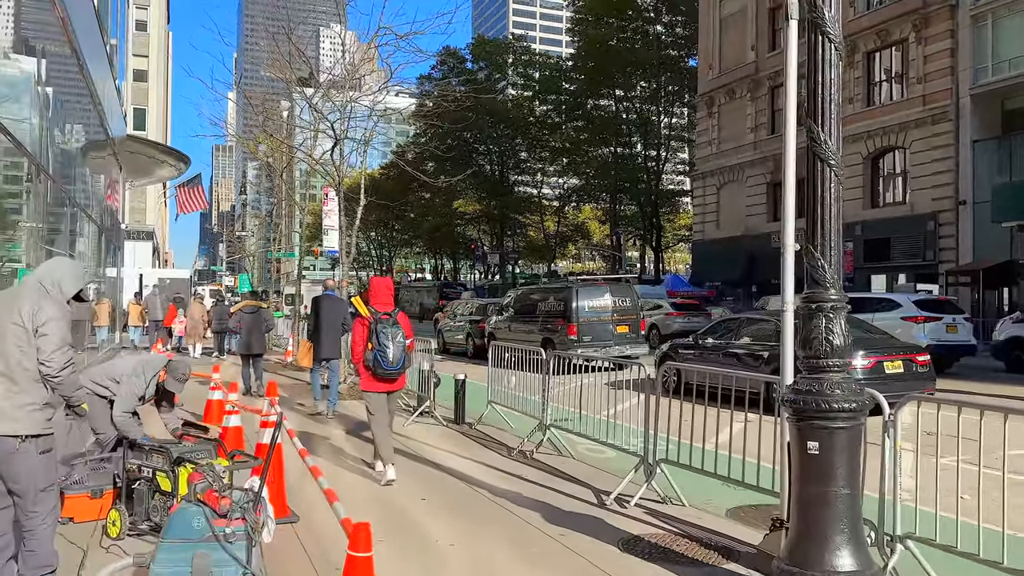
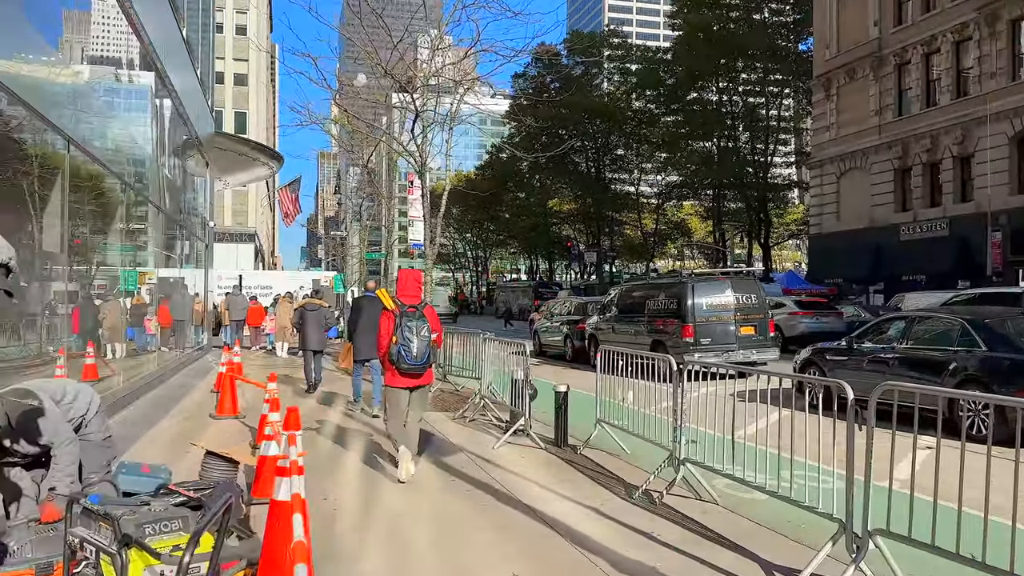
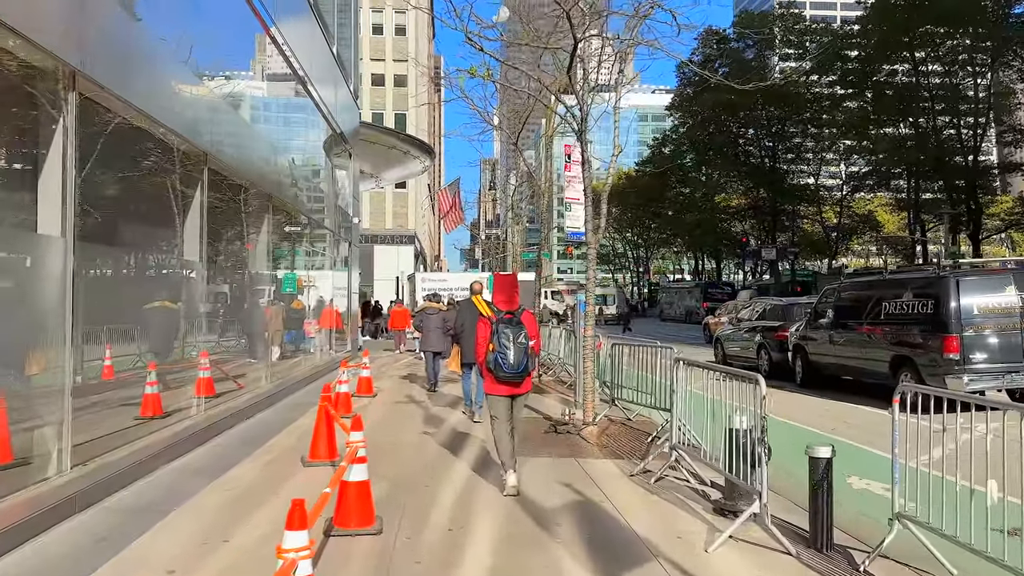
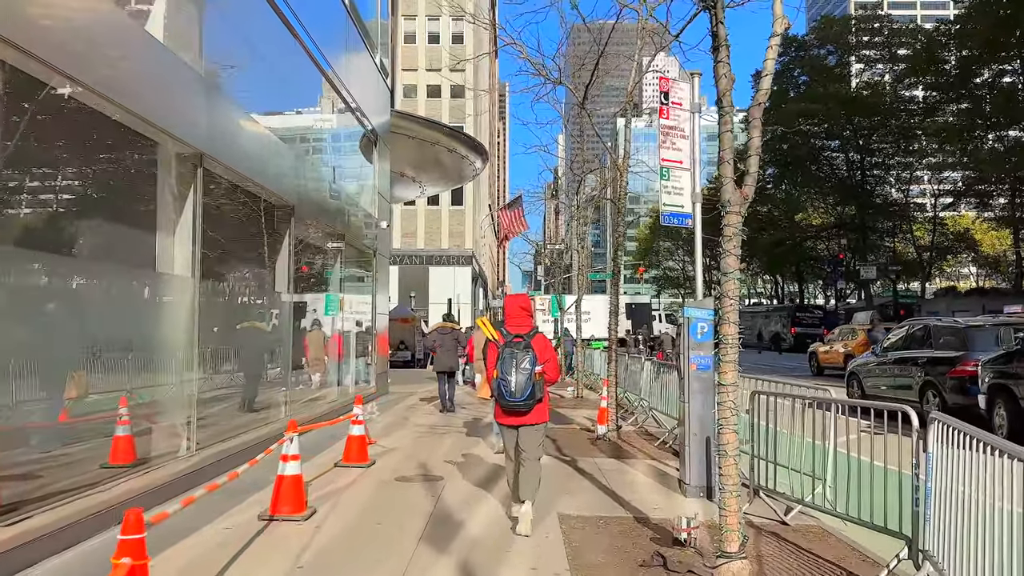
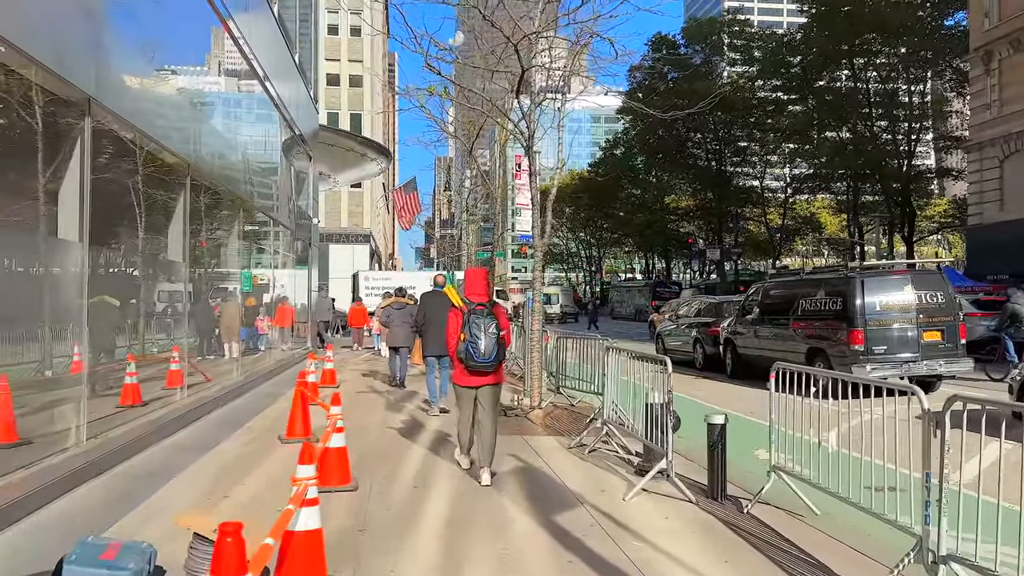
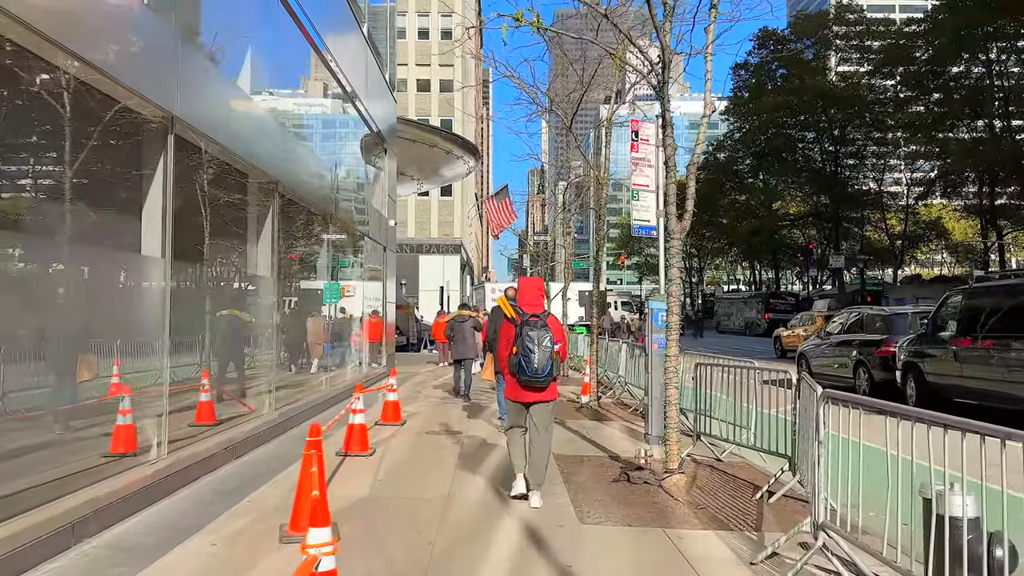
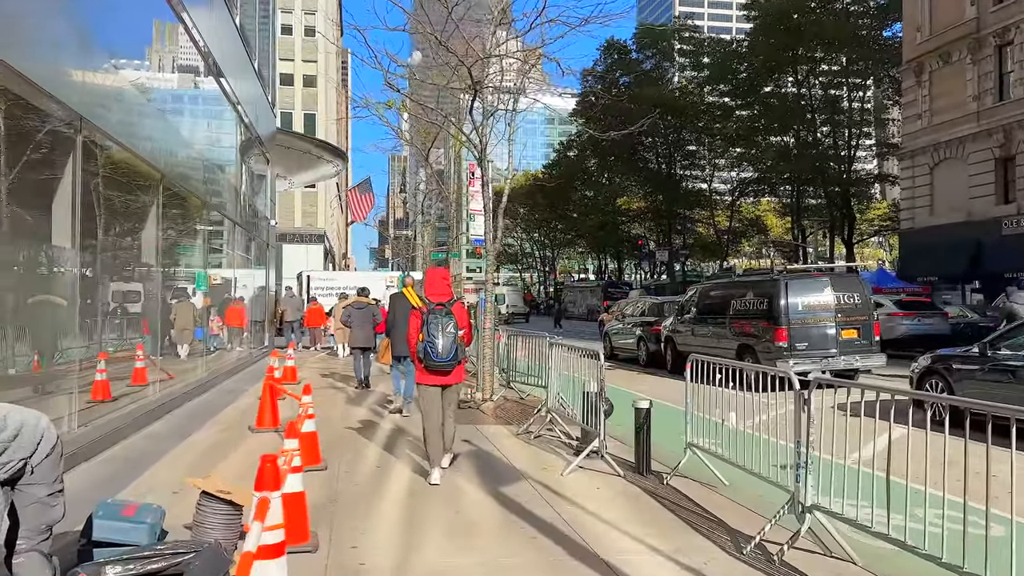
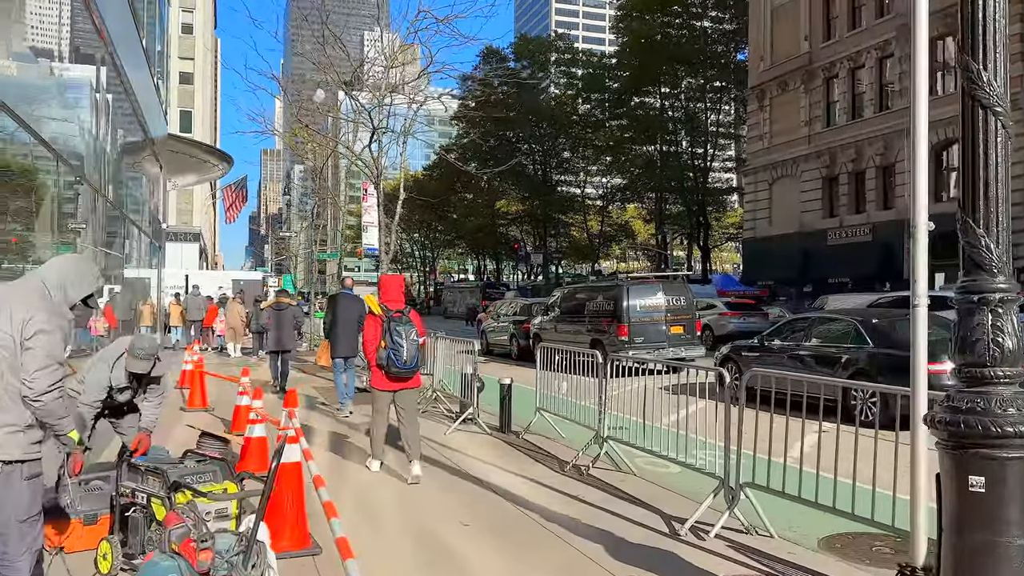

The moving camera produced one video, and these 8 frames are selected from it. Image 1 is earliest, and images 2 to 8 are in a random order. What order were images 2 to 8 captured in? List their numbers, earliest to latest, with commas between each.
8, 2, 7, 5, 3, 6, 4
